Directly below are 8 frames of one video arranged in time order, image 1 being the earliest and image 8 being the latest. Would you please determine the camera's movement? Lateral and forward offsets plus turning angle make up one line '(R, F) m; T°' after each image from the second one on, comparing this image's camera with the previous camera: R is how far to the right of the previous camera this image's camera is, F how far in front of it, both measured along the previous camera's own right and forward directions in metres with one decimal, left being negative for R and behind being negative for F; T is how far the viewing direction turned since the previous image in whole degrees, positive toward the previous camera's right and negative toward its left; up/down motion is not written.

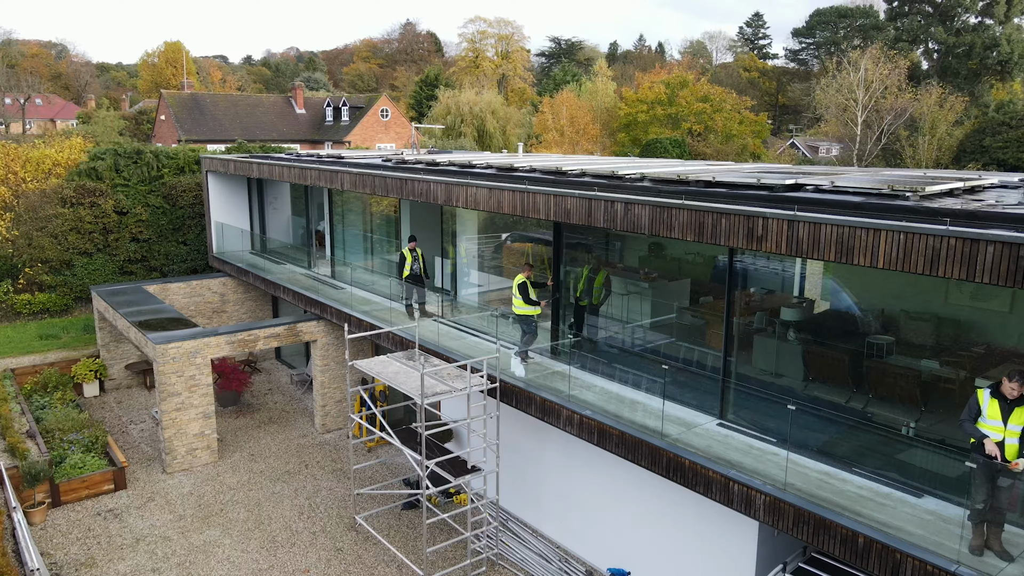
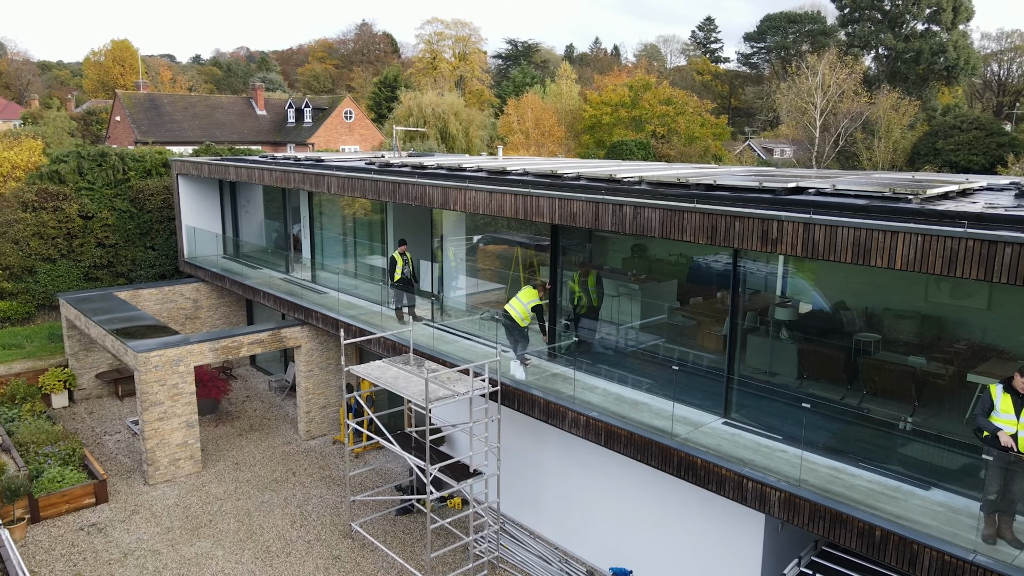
(-0.5, 0.0) m; +3°
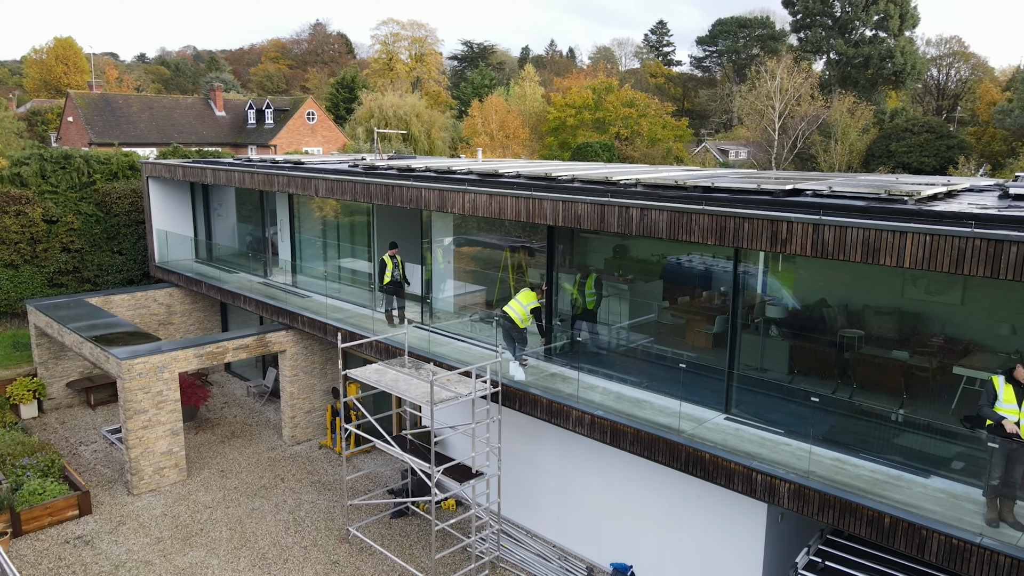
(-0.6, -0.1) m; +3°
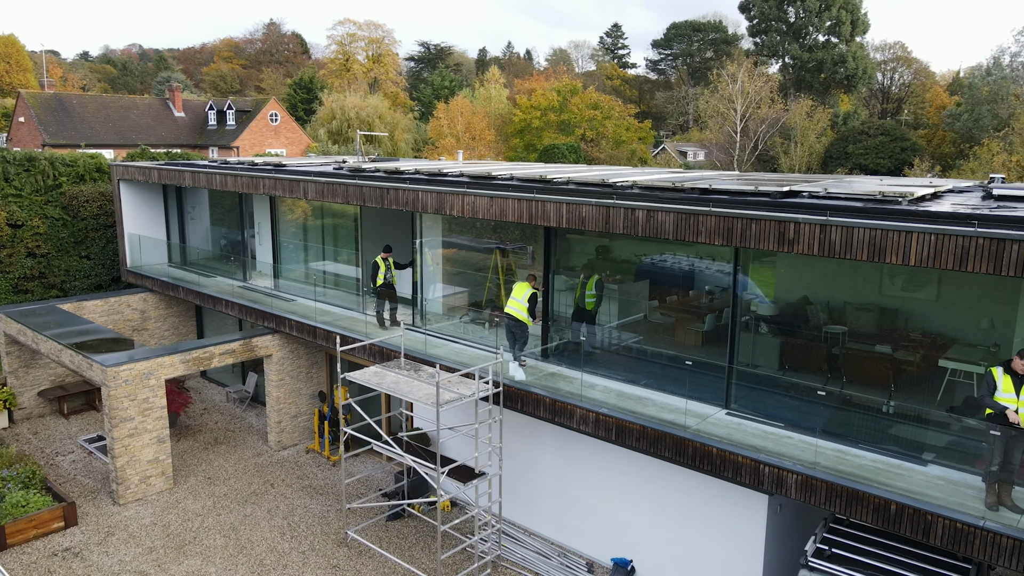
(-0.5, -0.1) m; +3°
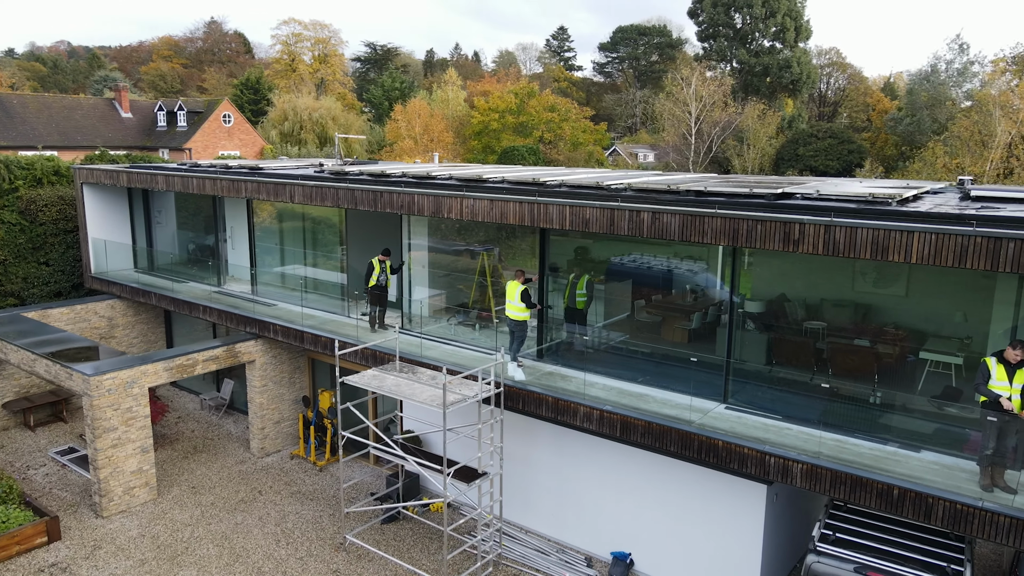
(-0.7, -0.1) m; +4°
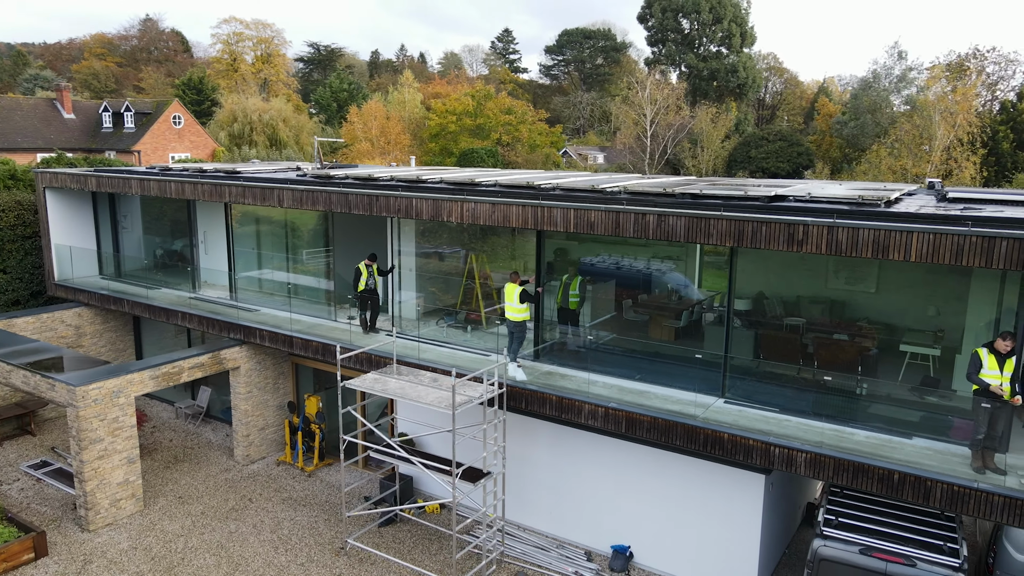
(-0.7, -0.1) m; +4°
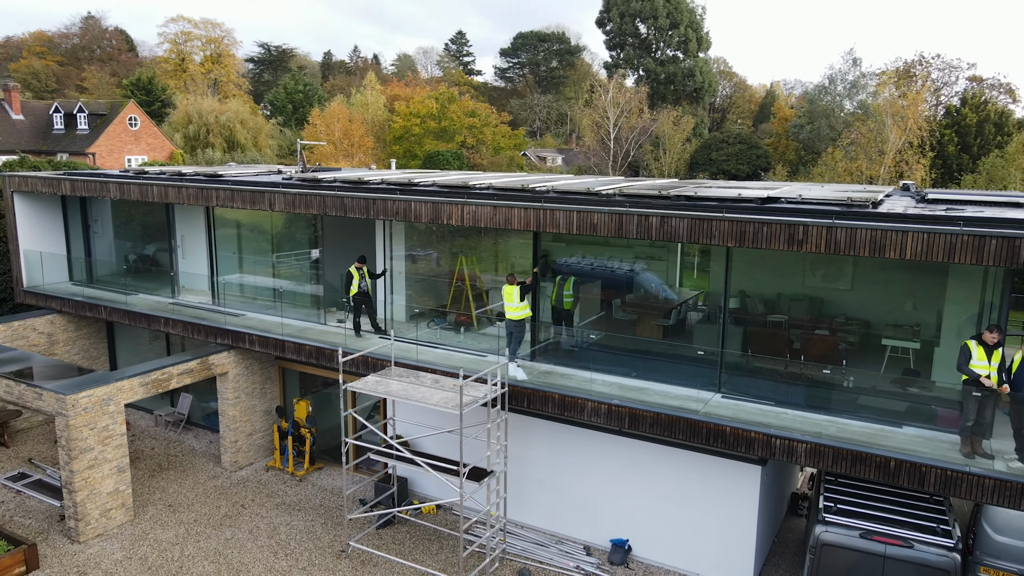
(-0.6, -0.1) m; +4°
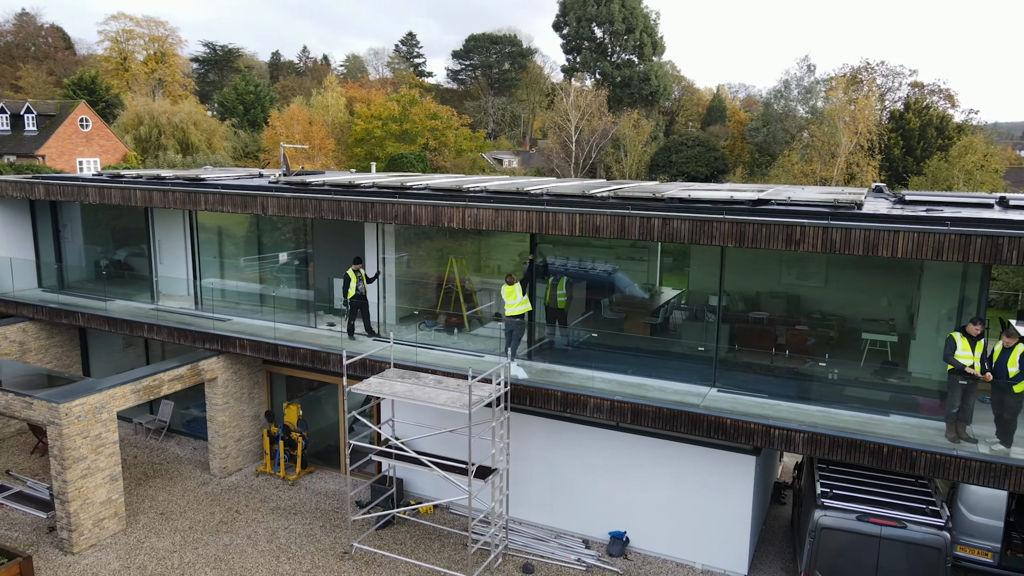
(-0.7, -0.2) m; +4°
